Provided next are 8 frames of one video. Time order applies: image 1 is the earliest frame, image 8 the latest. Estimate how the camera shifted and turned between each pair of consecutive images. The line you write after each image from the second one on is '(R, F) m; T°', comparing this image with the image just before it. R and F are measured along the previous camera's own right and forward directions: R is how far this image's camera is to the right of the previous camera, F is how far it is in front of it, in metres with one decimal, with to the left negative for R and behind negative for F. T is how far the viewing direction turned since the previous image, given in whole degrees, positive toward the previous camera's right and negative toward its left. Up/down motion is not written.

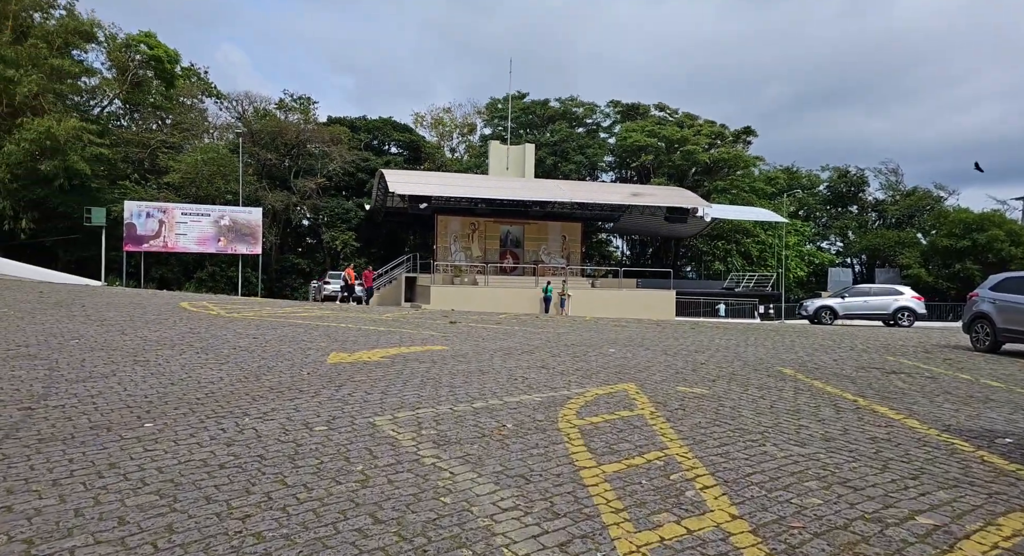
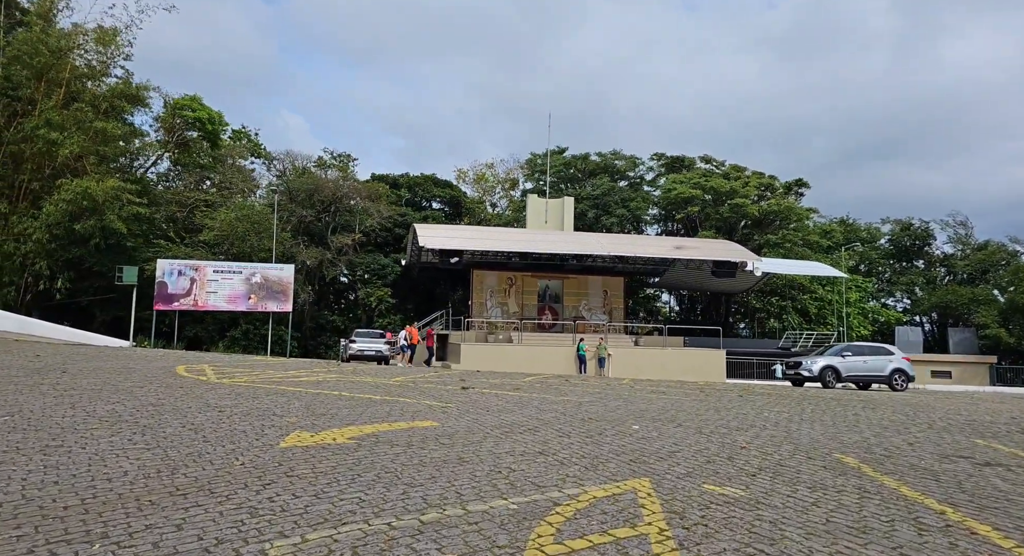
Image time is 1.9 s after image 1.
(+0.6, +1.3) m; -5°
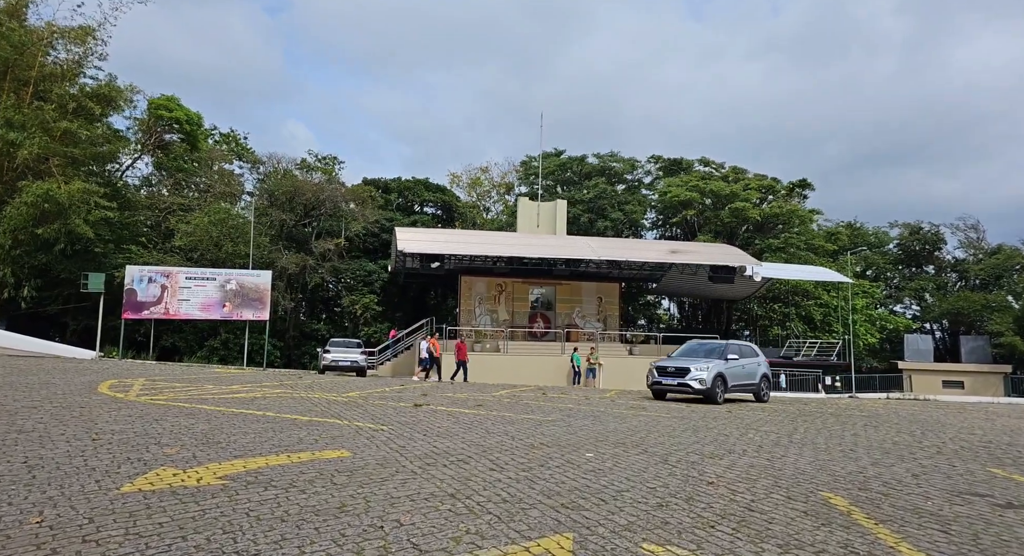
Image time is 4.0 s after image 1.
(+0.9, +1.3) m; -1°
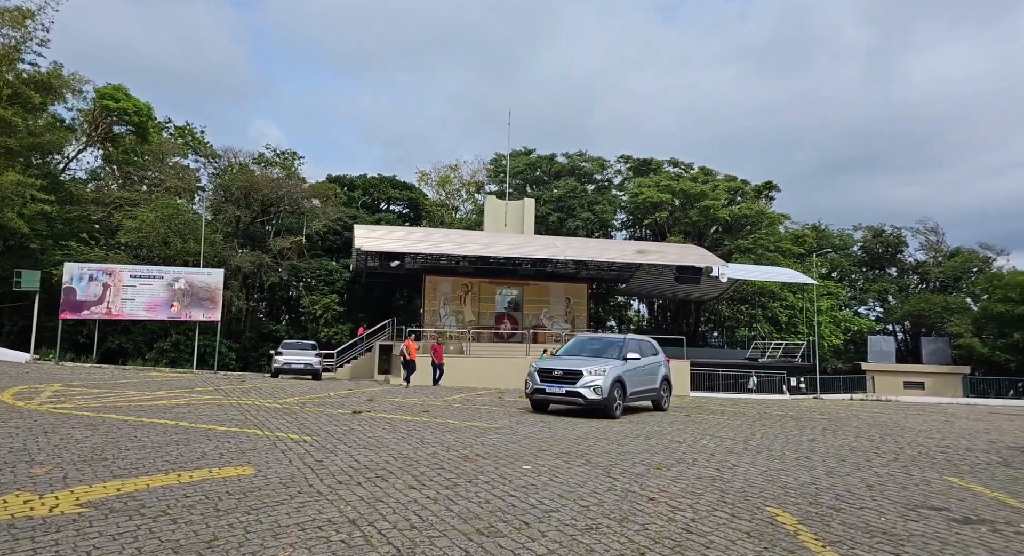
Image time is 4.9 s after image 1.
(+0.5, +0.6) m; +2°
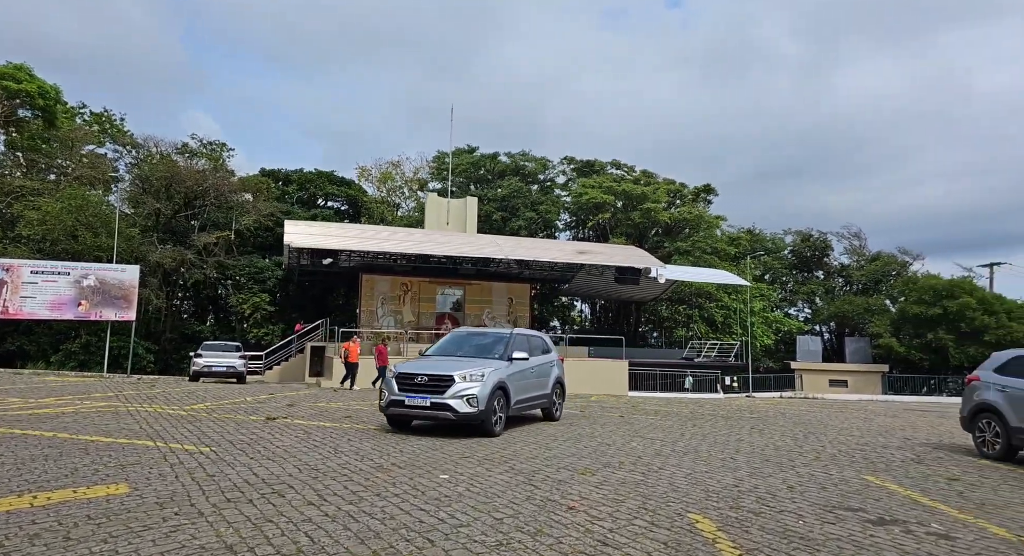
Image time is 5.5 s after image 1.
(+0.3, +0.3) m; +5°
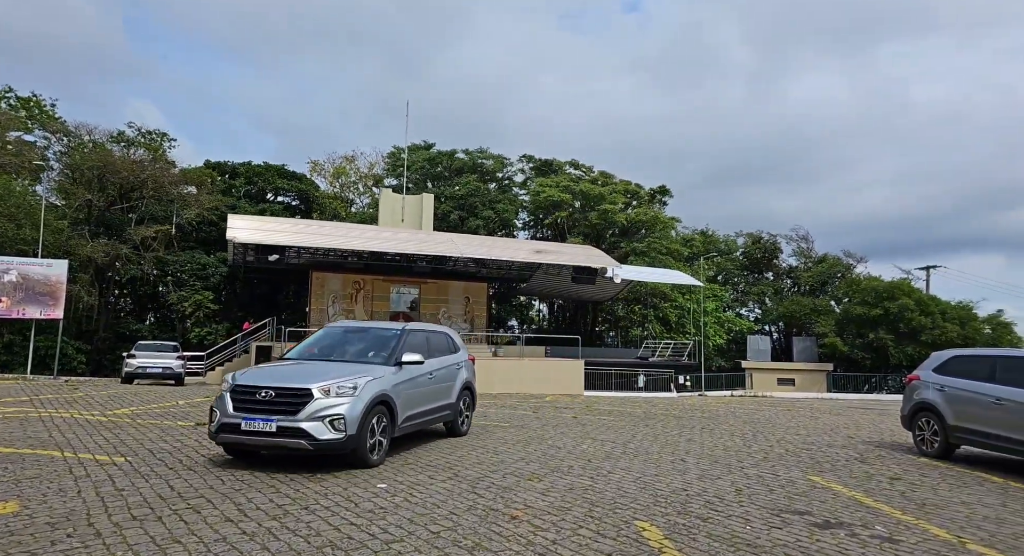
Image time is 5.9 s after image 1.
(+0.2, +0.3) m; +4°
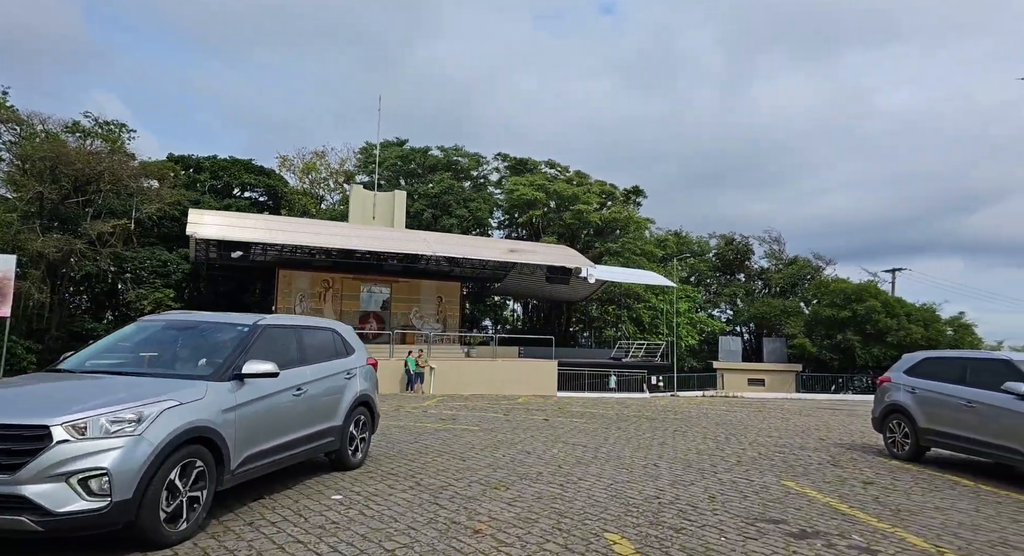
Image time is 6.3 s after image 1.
(+0.1, +0.3) m; +2°
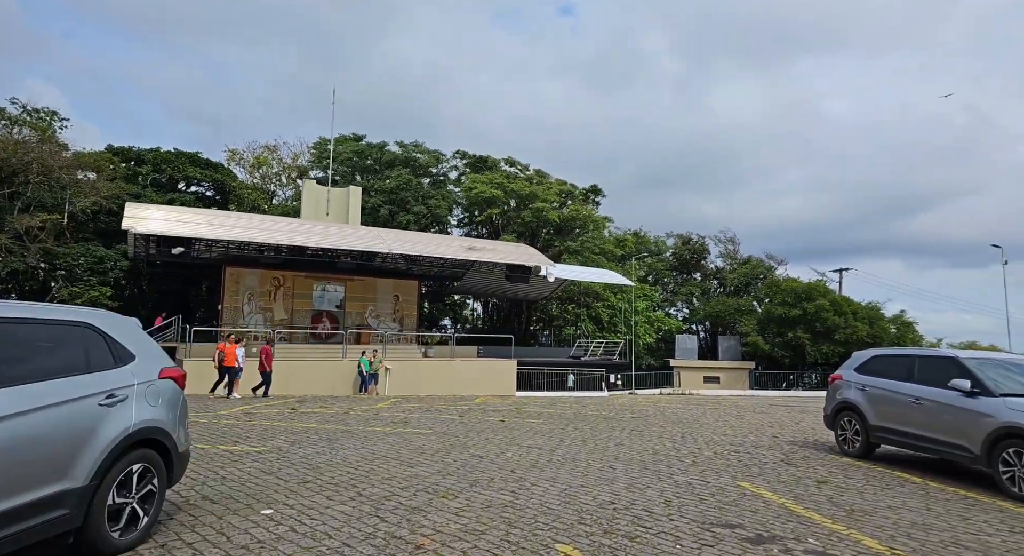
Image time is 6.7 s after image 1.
(+0.1, +0.3) m; +4°
